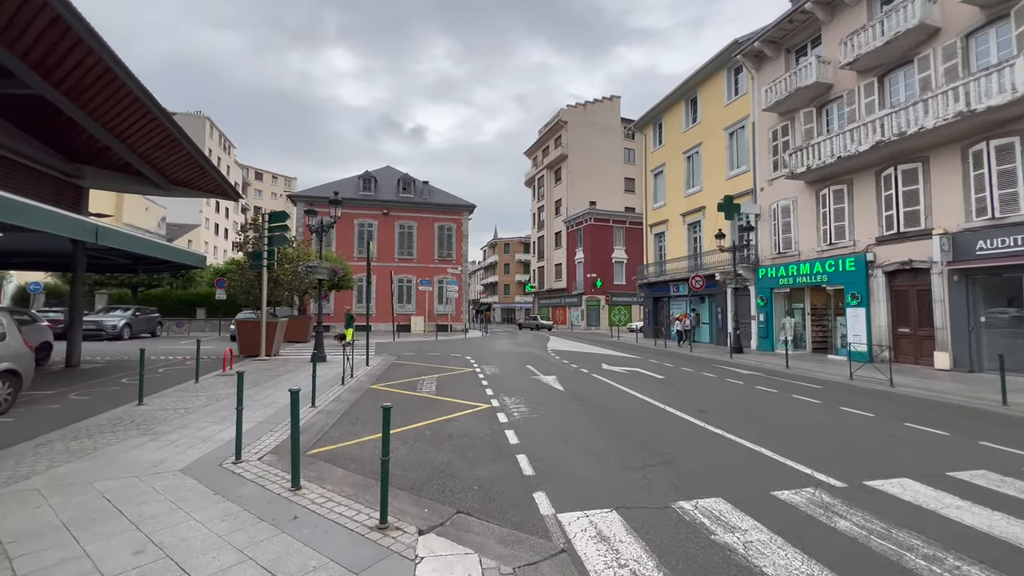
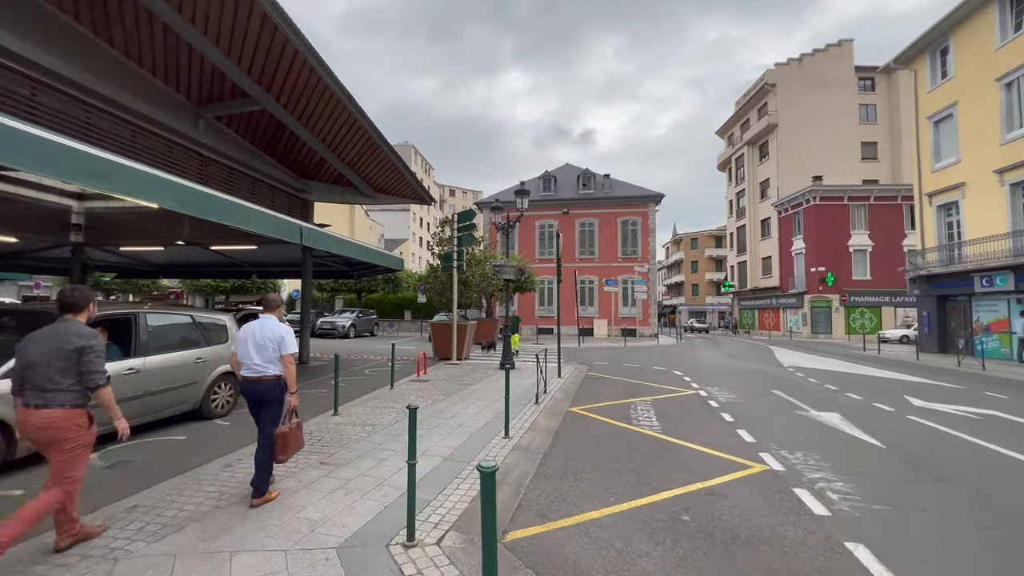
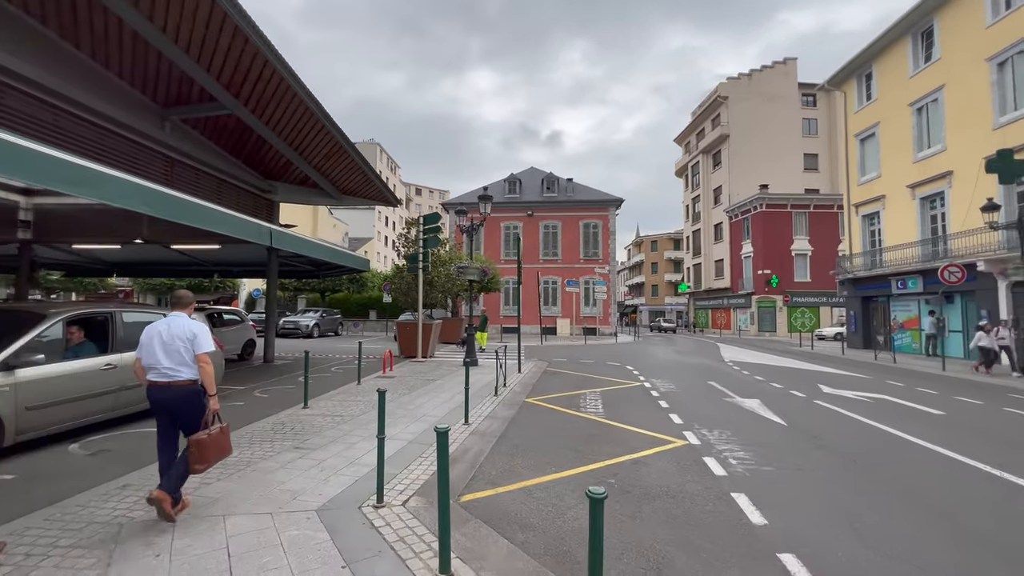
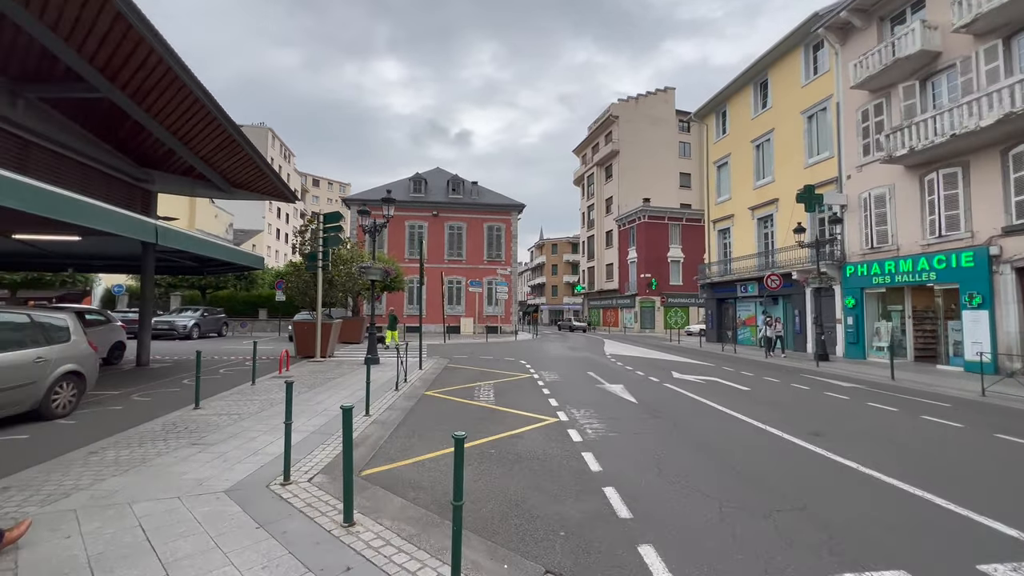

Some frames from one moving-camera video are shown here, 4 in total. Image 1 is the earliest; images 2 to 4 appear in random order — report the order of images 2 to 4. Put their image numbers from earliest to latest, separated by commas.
4, 3, 2
